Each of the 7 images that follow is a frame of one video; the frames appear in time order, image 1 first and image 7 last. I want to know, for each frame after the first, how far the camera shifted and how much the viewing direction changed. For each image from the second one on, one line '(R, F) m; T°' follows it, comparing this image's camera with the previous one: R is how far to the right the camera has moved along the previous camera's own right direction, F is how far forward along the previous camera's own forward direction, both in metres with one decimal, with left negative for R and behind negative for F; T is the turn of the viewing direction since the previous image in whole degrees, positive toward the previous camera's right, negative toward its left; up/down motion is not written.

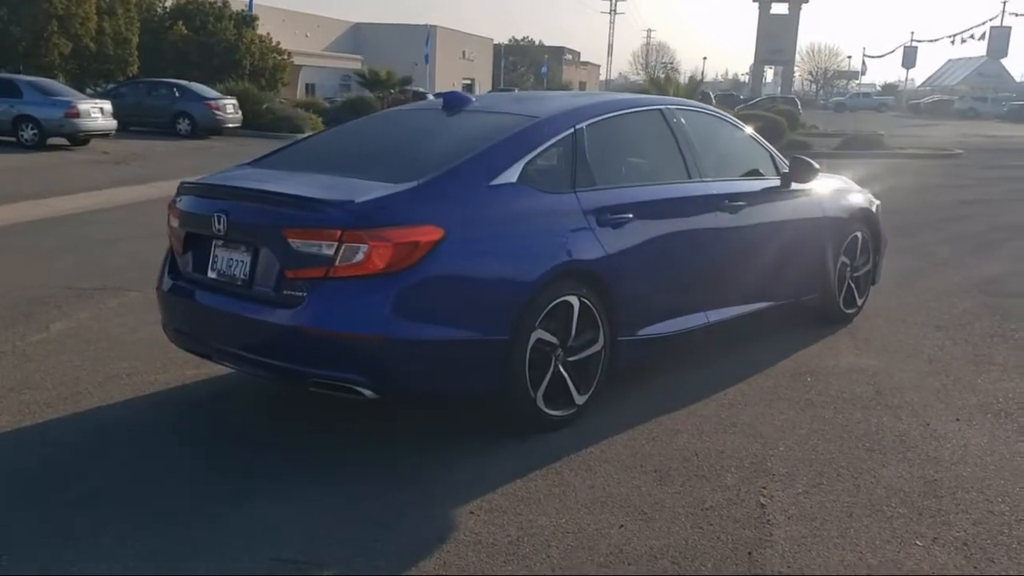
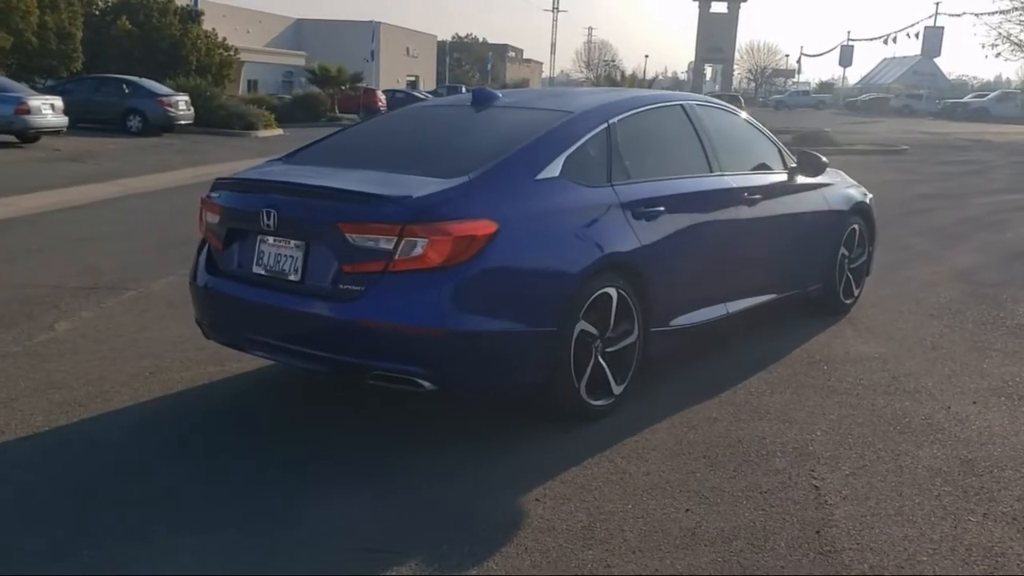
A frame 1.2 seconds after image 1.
(-0.6, -0.1) m; +3°
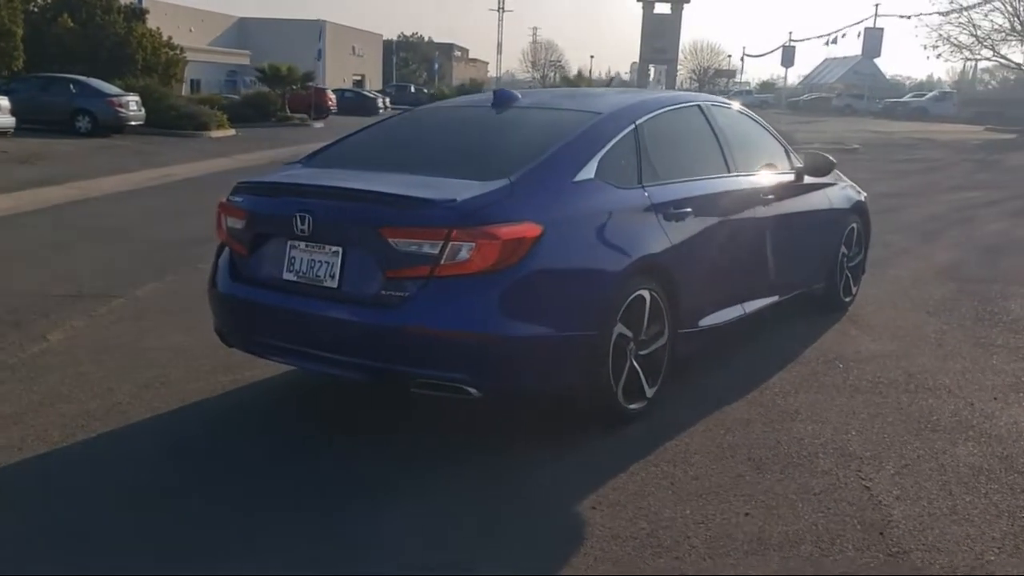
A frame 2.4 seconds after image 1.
(-0.5, +0.1) m; +3°
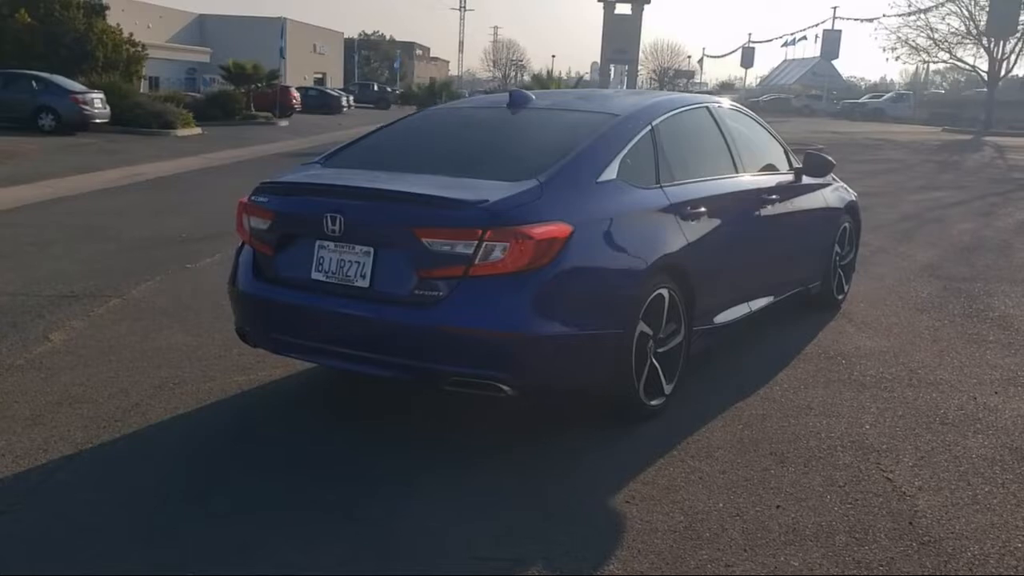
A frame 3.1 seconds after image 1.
(-0.4, -0.1) m; +2°
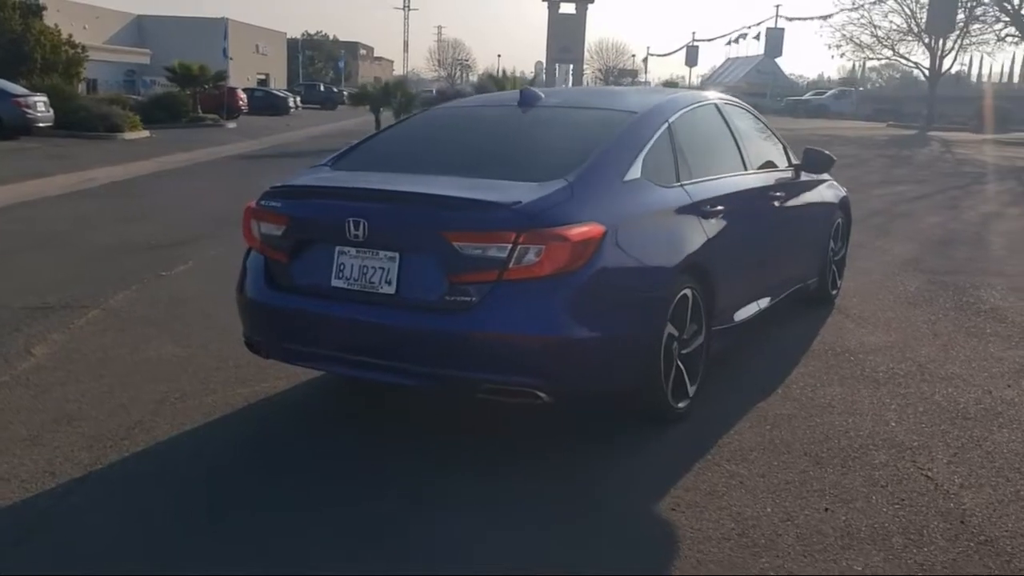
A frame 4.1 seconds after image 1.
(-0.4, +0.2) m; +3°
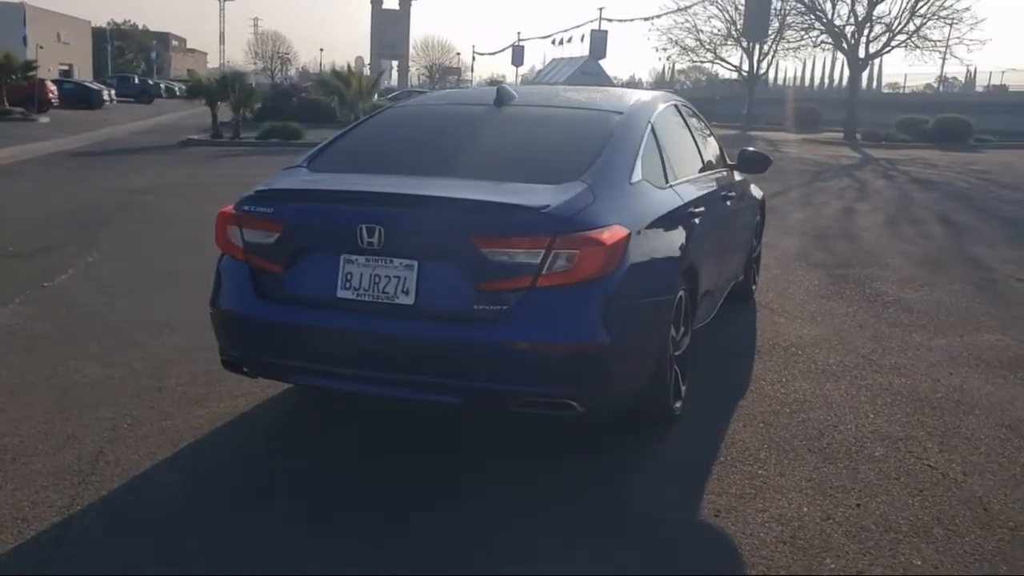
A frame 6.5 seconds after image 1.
(-0.9, +0.3) m; +11°
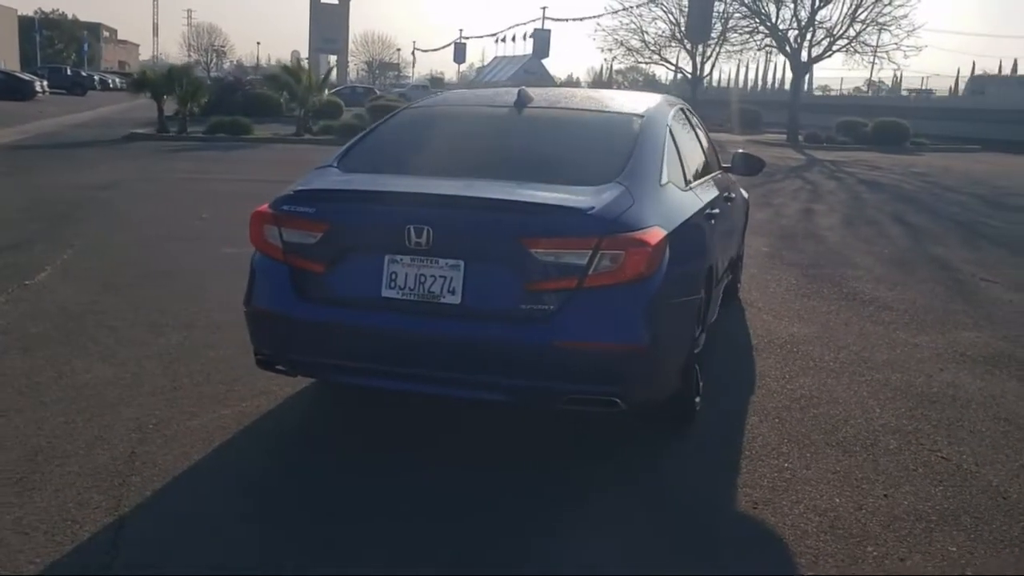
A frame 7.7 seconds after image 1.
(-0.5, -0.1) m; +4°
